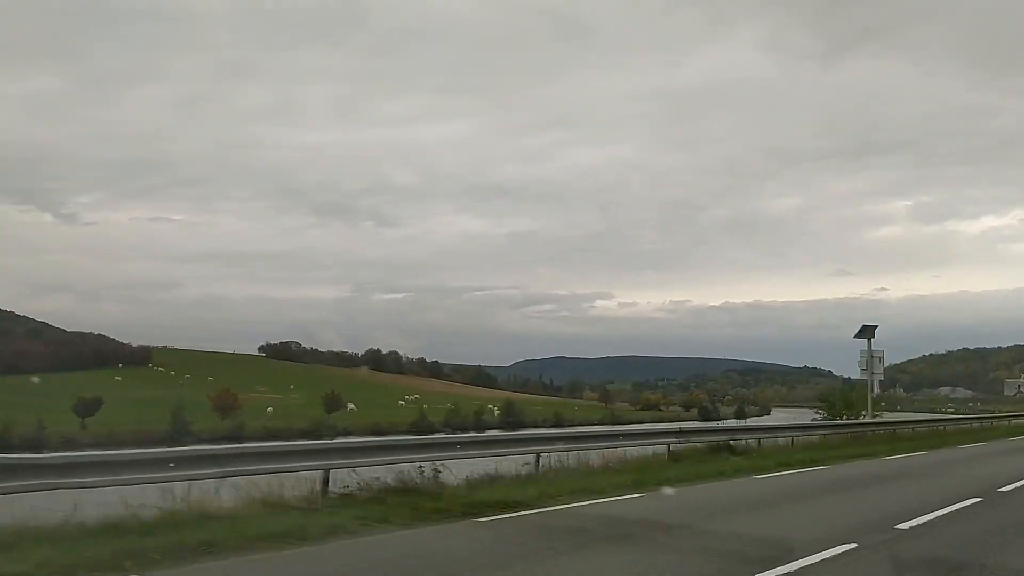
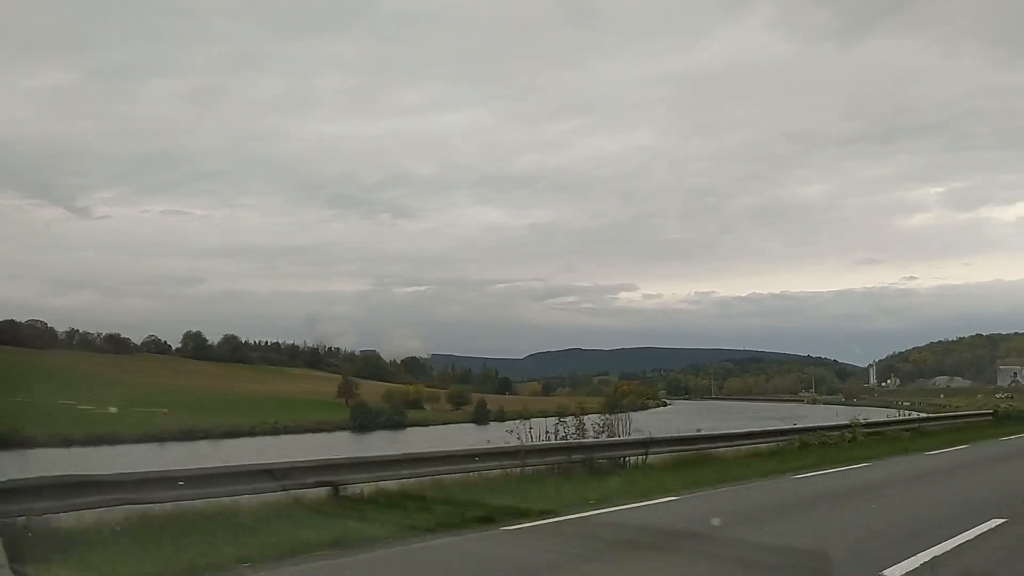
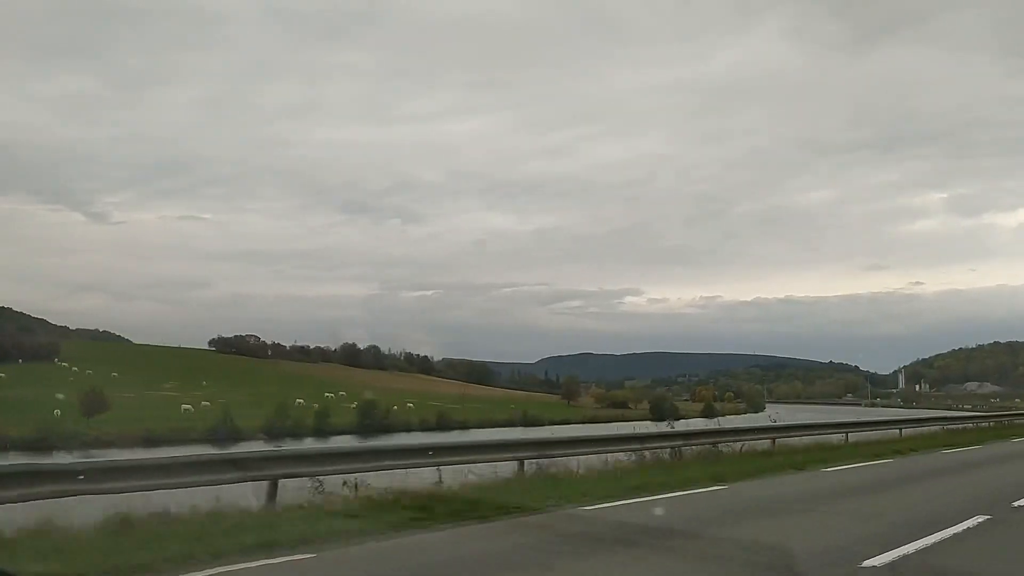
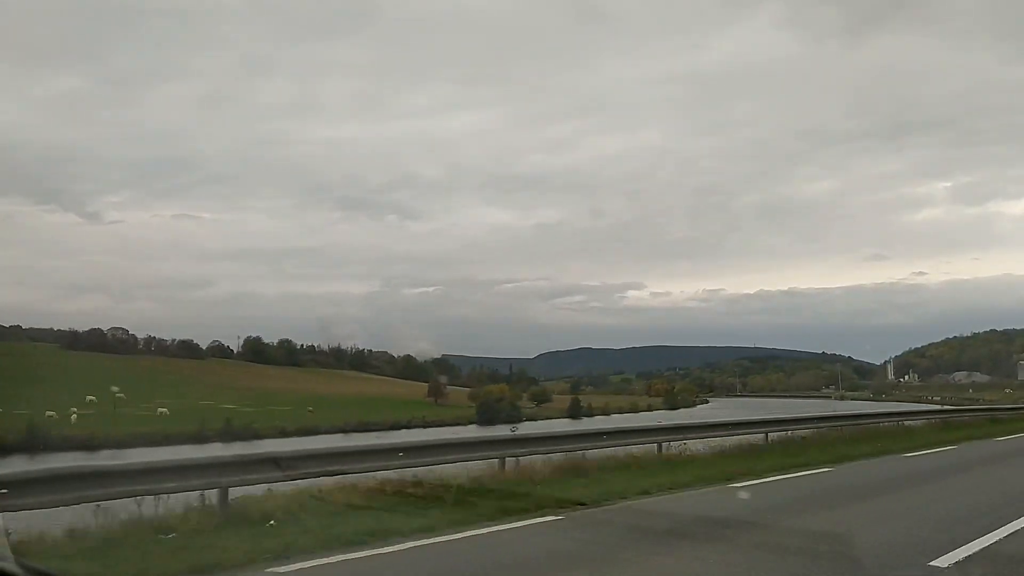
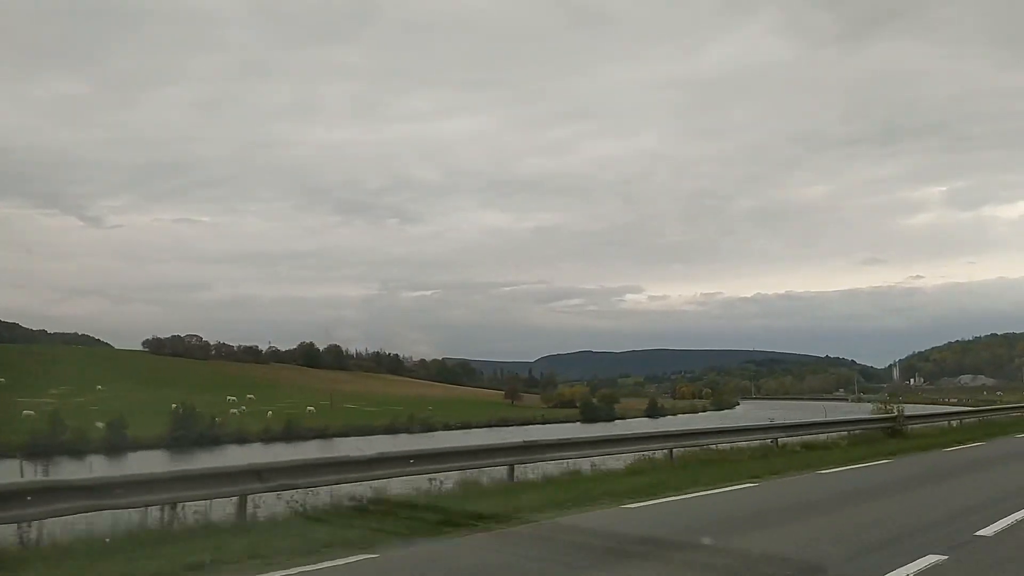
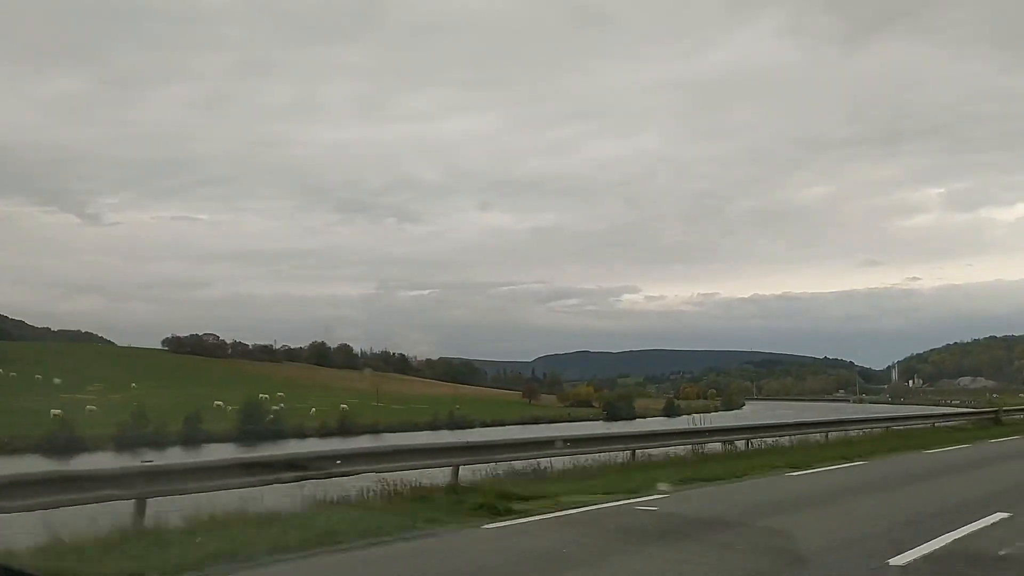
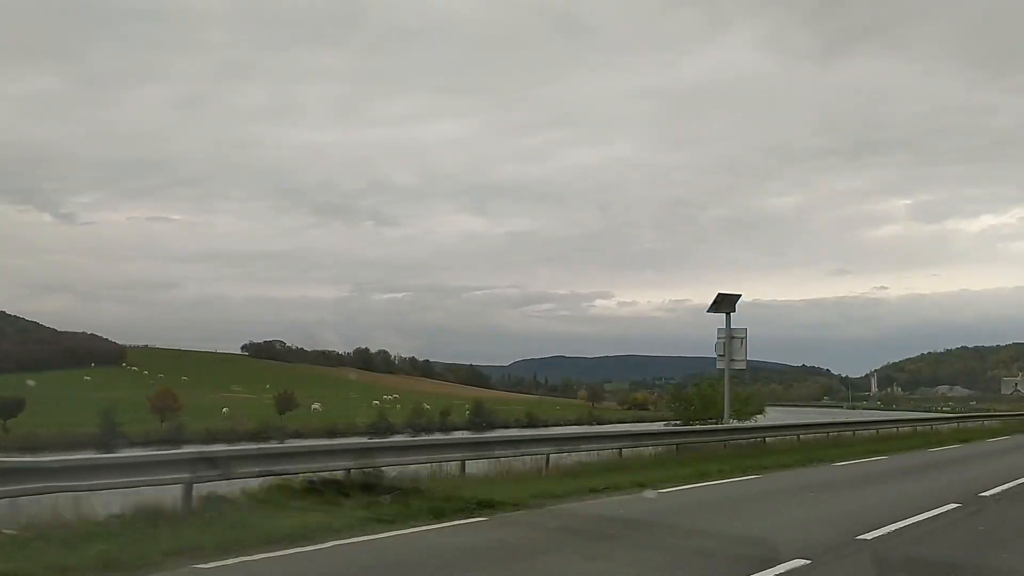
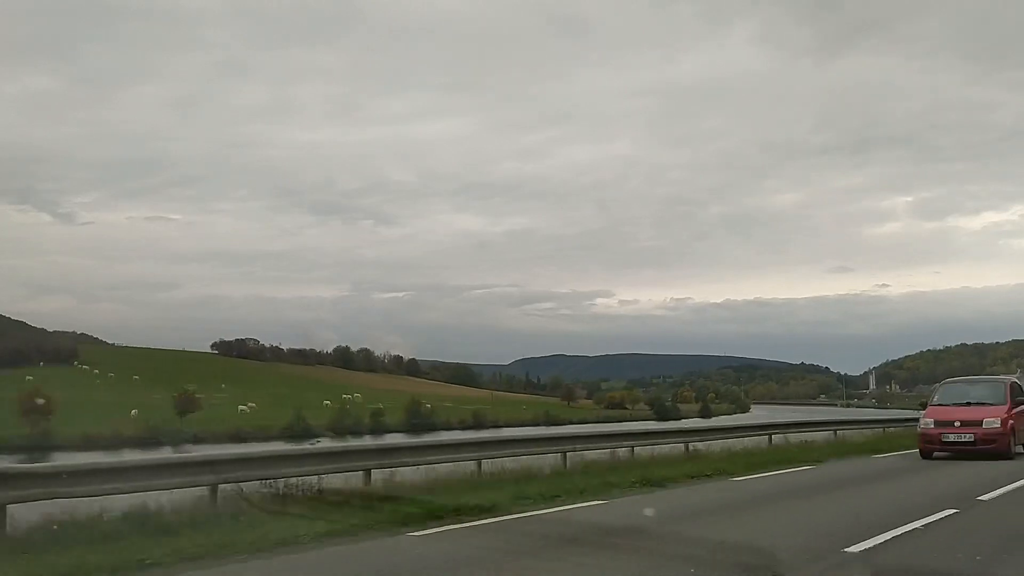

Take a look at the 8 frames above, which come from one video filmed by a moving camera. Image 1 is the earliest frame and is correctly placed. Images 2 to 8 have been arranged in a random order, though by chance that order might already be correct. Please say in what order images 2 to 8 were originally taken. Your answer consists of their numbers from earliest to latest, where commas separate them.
7, 8, 3, 6, 5, 4, 2
